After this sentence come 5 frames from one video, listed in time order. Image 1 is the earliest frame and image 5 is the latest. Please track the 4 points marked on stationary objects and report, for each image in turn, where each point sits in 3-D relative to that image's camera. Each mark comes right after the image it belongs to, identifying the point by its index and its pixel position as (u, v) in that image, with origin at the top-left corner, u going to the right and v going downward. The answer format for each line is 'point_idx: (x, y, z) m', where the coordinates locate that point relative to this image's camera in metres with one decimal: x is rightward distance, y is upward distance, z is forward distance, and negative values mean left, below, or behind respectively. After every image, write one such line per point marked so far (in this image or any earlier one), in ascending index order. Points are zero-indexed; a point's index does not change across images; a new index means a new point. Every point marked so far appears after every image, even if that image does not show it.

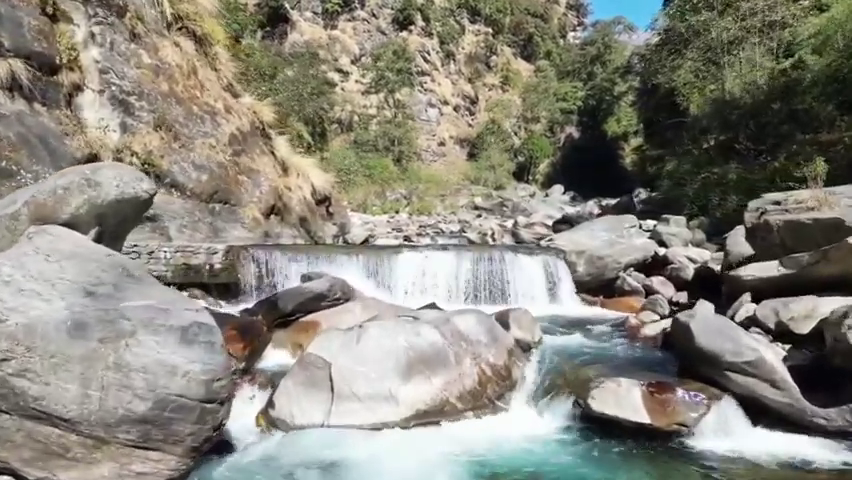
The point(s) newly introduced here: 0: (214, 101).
0: (-5.5, +3.6, +14.0) m
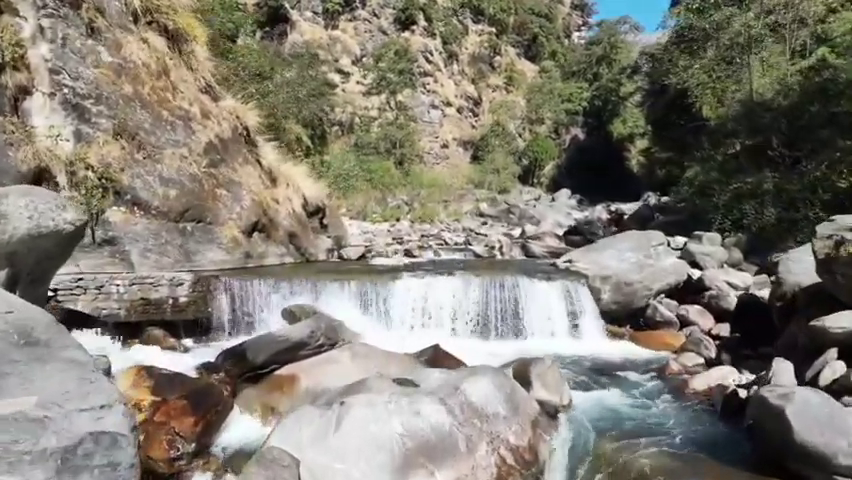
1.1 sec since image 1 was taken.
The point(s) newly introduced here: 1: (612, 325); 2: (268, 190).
0: (-5.5, +3.1, +12.4) m
1: (+4.0, -1.8, +11.5) m
2: (-4.3, +1.4, +14.6) m
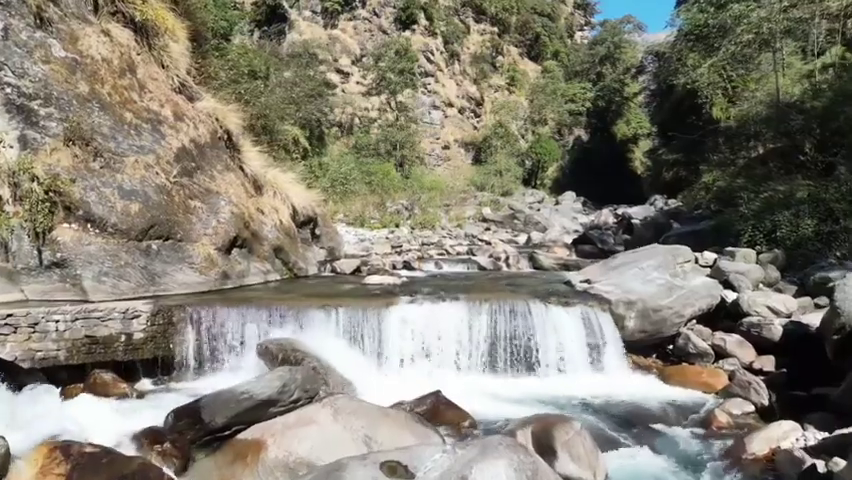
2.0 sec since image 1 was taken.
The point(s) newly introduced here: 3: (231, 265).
0: (-5.5, +2.8, +11.0) m
1: (+4.0, -2.2, +10.1) m
2: (-4.3, +1.0, +13.2) m
3: (-4.1, -0.5, +11.2) m
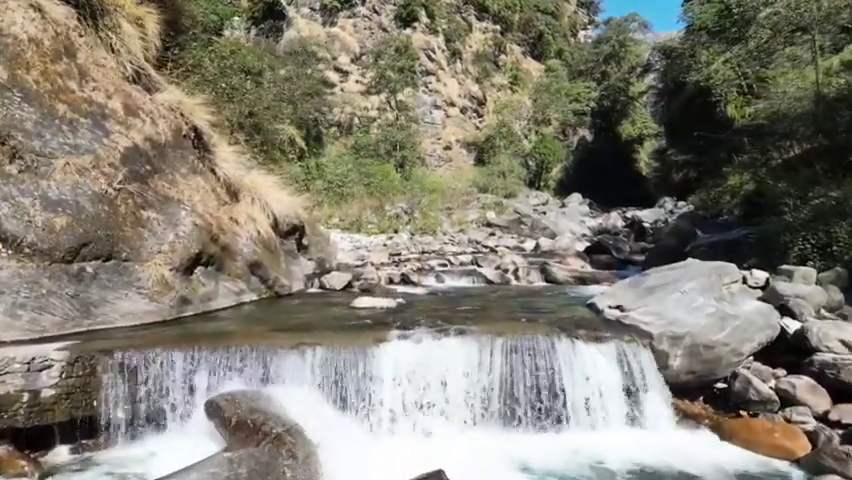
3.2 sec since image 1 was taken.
0: (-5.5, +2.5, +9.2) m
1: (+4.0, -2.5, +8.3) m
2: (-4.3, +0.7, +11.3) m
3: (-4.1, -0.8, +9.4) m
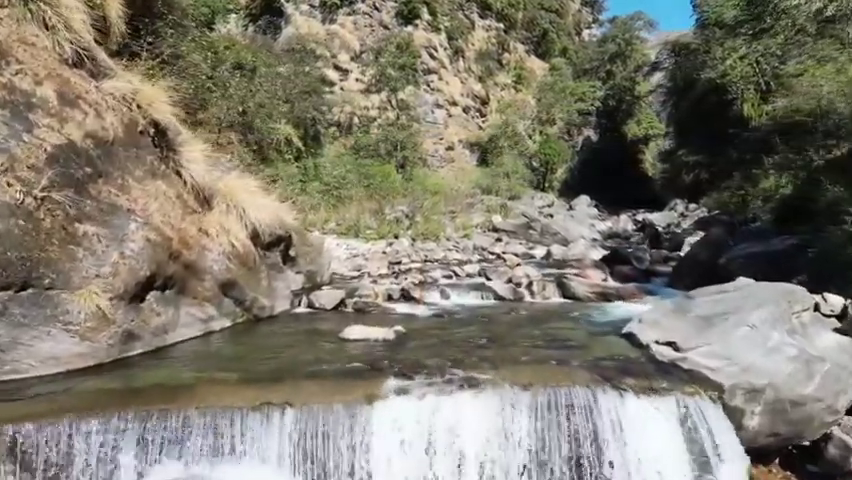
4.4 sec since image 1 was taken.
0: (-5.4, +2.2, +7.4) m
1: (+4.0, -2.8, +6.5) m
2: (-4.2, +0.4, +9.5) m
3: (-4.0, -1.1, +7.6) m
